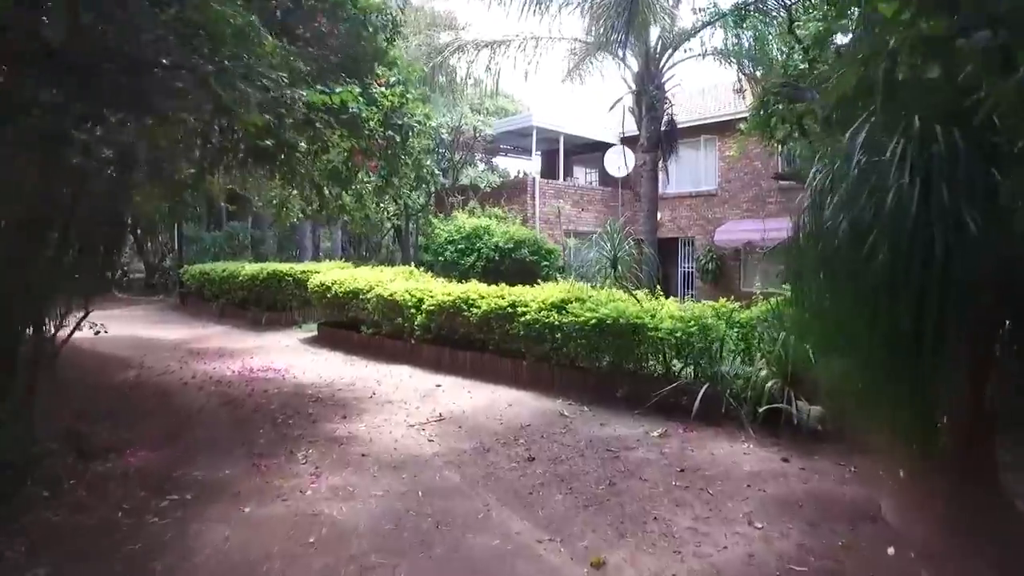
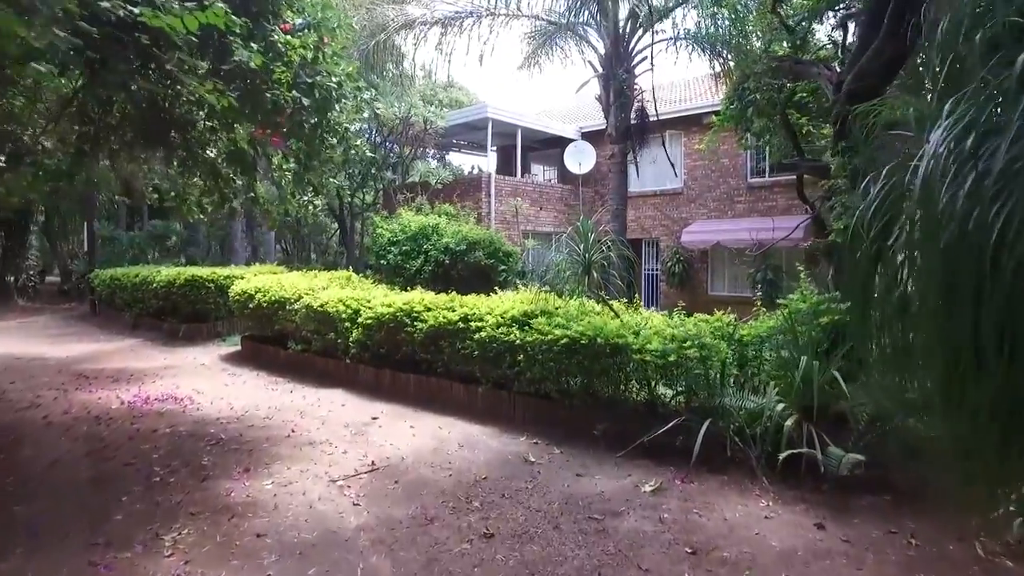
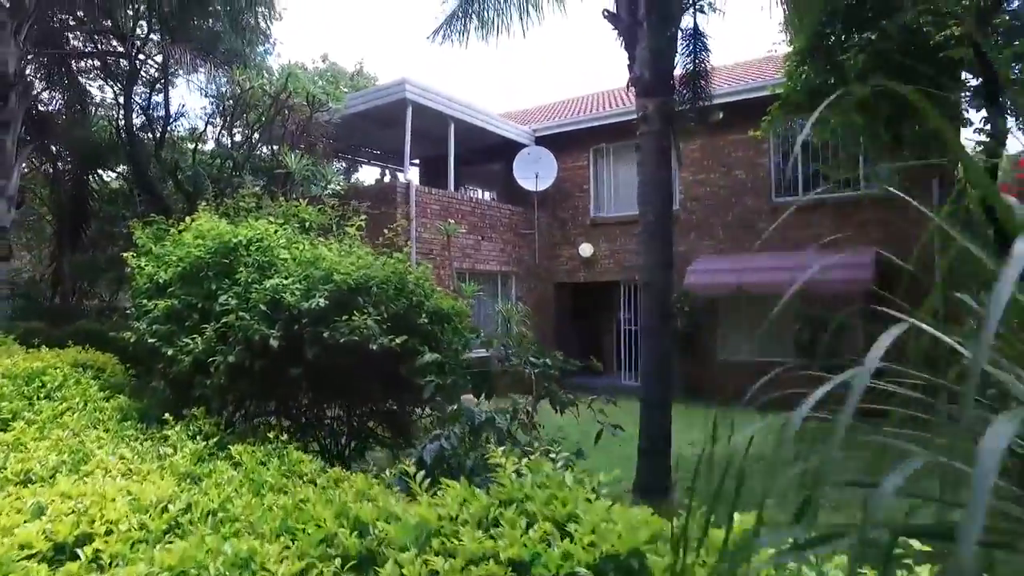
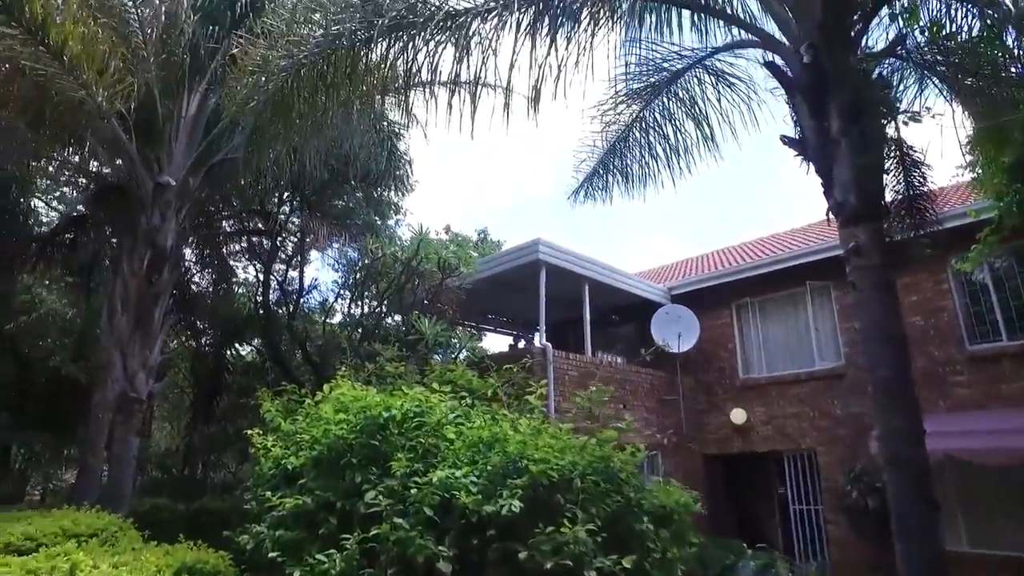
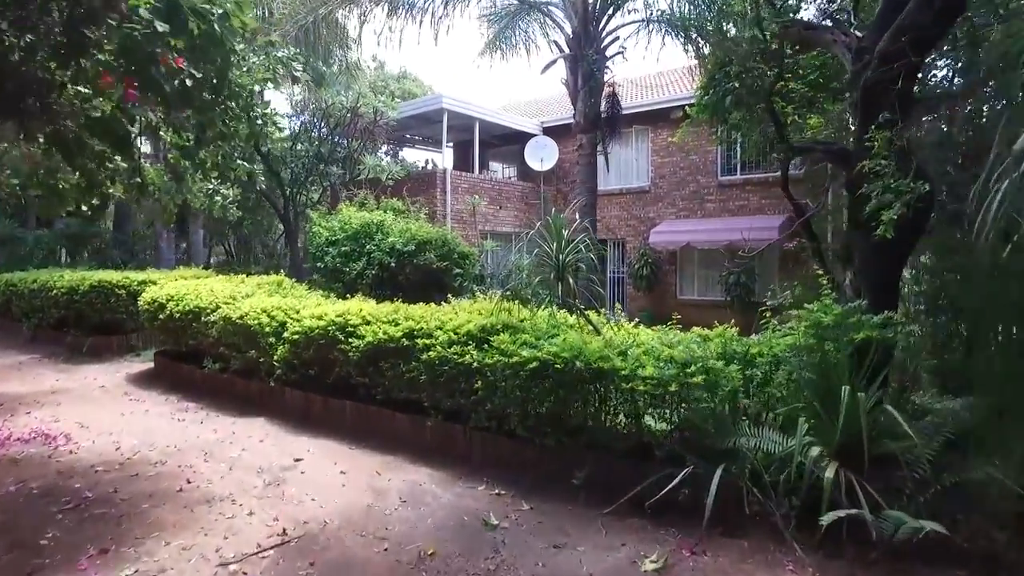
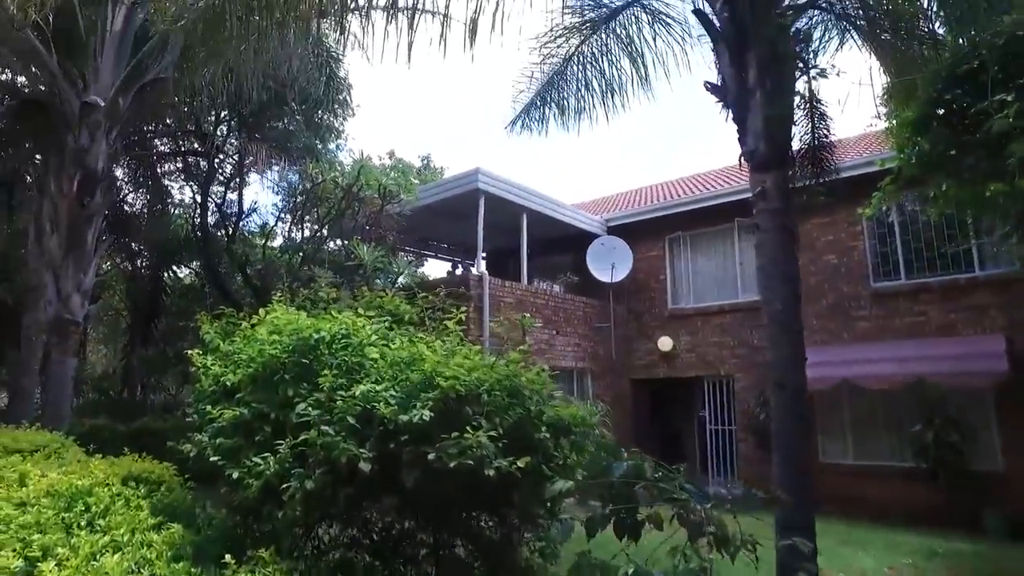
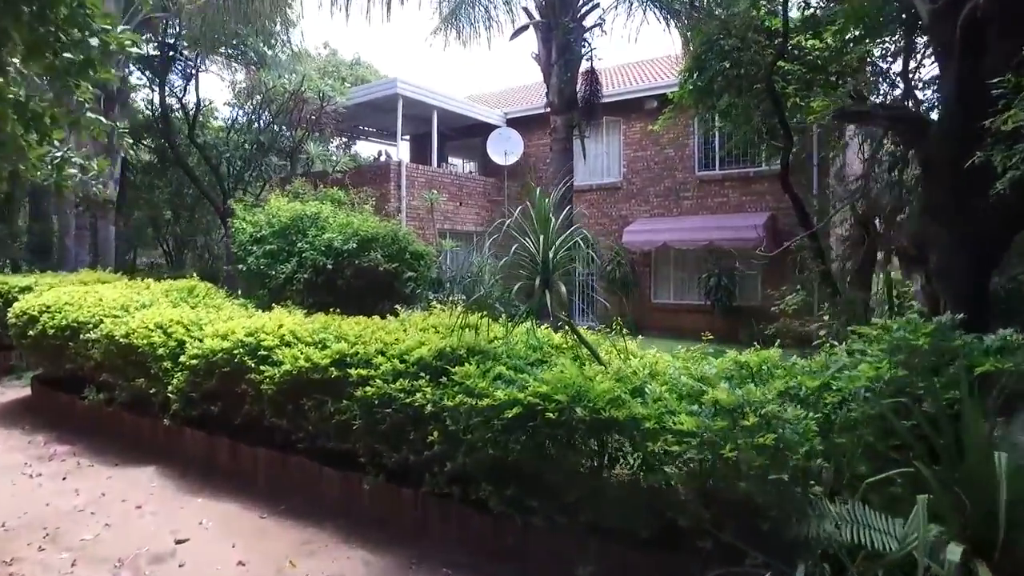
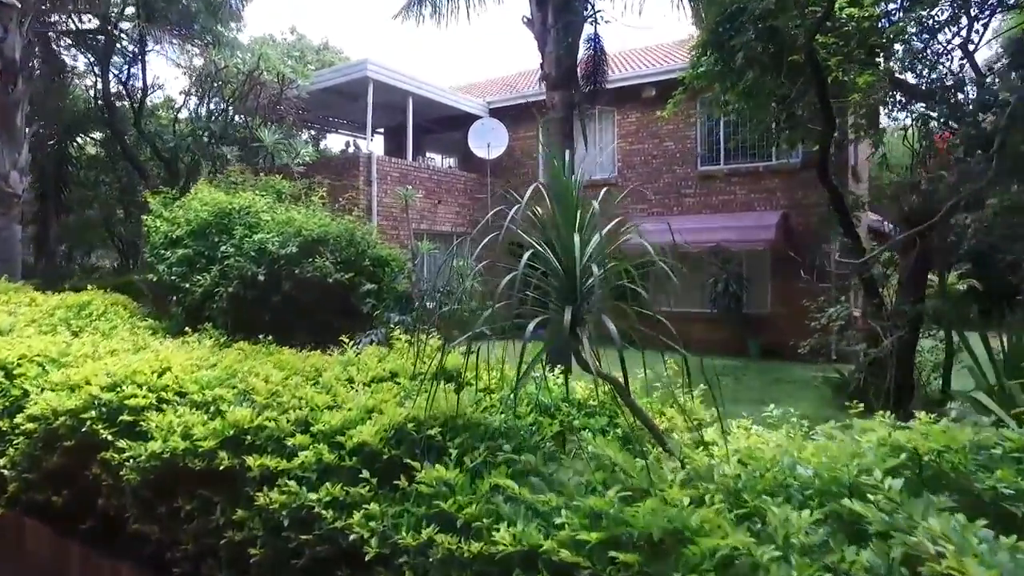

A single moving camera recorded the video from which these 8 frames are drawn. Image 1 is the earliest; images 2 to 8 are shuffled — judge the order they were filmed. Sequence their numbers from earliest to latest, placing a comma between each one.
2, 5, 7, 8, 3, 6, 4
